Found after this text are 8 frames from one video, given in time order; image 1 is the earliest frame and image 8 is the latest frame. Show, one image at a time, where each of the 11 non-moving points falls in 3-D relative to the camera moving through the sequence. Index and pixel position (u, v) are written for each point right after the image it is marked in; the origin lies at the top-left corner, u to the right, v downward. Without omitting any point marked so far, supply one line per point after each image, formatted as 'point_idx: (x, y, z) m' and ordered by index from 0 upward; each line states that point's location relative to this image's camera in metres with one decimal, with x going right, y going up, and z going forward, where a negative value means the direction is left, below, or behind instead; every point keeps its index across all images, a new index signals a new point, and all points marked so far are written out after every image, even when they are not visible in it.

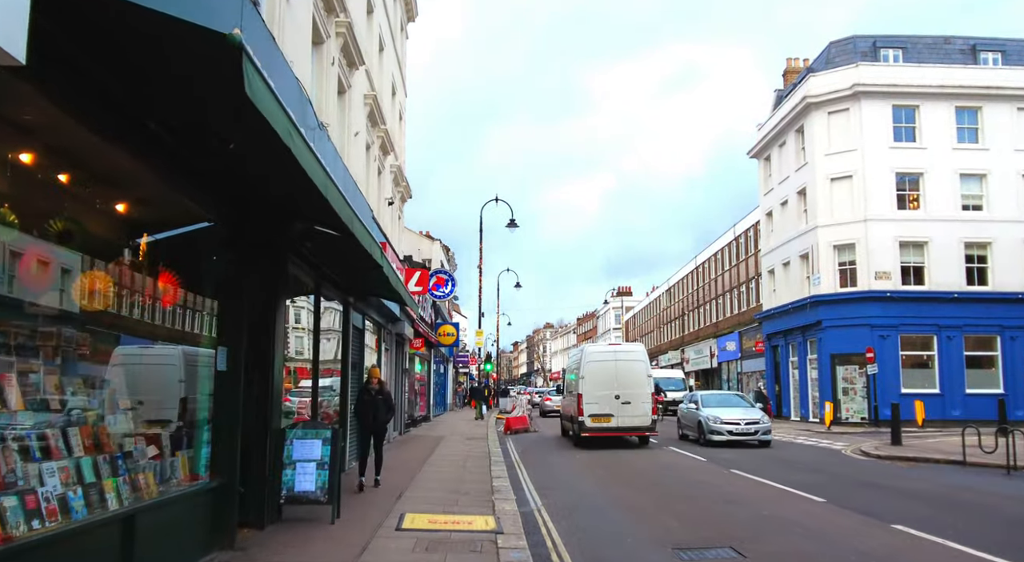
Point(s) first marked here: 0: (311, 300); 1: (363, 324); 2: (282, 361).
0: (-3.2, -0.3, +11.1) m
1: (-3.1, -1.0, +15.1) m
2: (-2.8, -0.9, +8.7) m
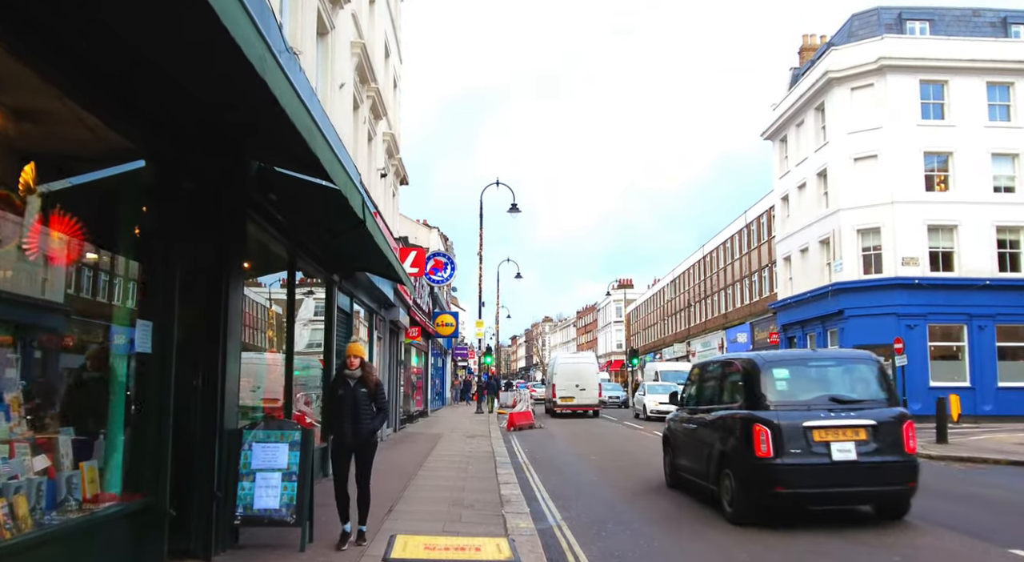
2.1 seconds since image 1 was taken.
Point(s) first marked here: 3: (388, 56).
0: (-3.0, 0.0, +9.2) m
1: (-3.0, -0.5, +13.2) m
2: (-2.7, -0.6, +6.9) m
3: (-3.2, +5.8, +18.4) m
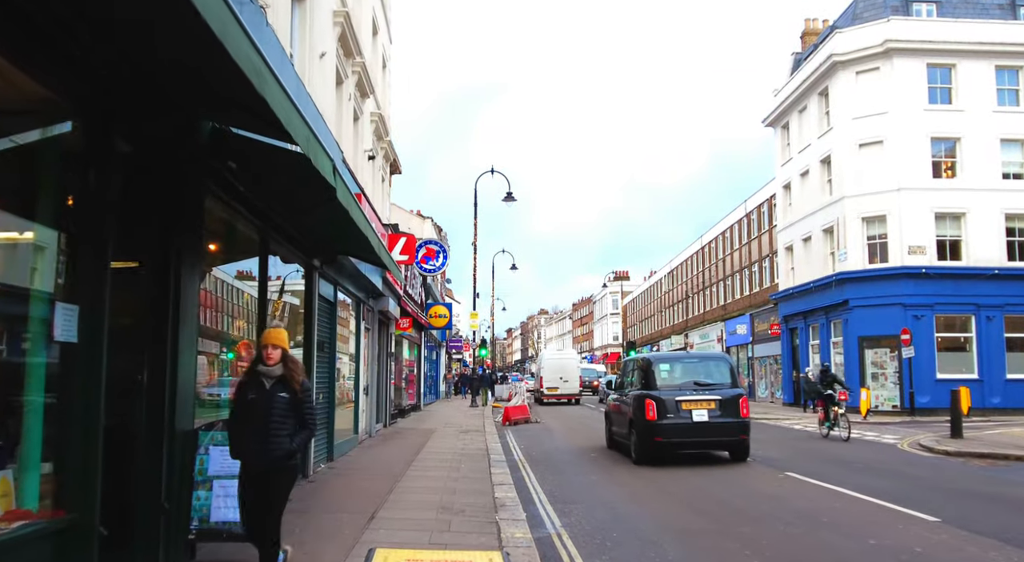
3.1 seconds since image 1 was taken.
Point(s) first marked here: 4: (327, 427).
0: (-3.1, +0.2, +8.4) m
1: (-3.1, -0.3, +12.4) m
2: (-2.7, -0.4, +6.0) m
3: (-3.3, +6.1, +17.5) m
4: (-3.1, -2.4, +11.8) m
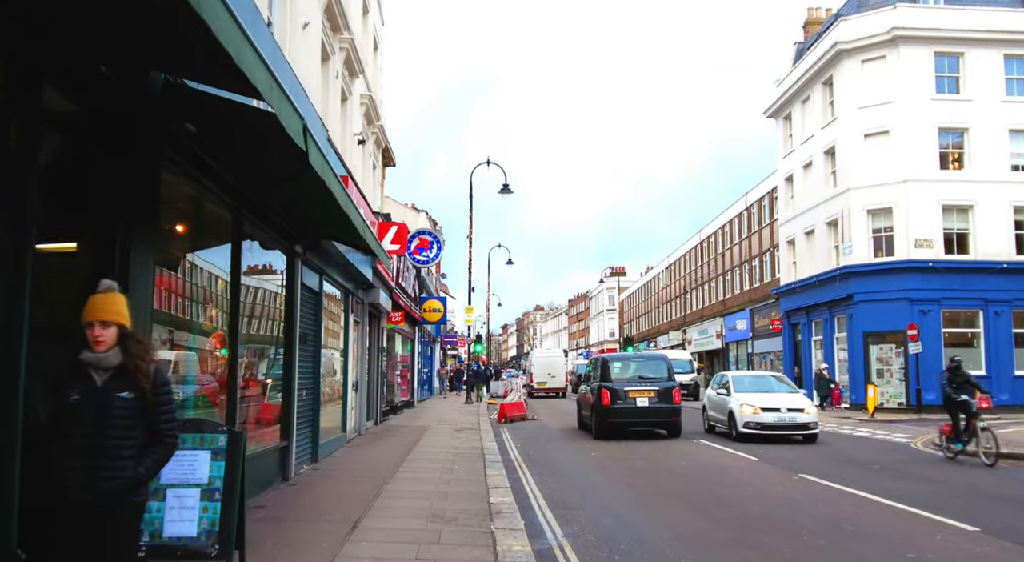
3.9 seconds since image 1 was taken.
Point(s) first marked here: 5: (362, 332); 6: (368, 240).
0: (-3.1, +0.4, +7.6) m
1: (-3.1, -0.1, +11.6) m
2: (-2.7, -0.3, +5.3) m
3: (-3.4, +6.3, +16.7) m
4: (-3.1, -2.2, +11.1) m
5: (-3.4, -1.2, +16.0) m
6: (-2.0, +0.6, +9.8) m
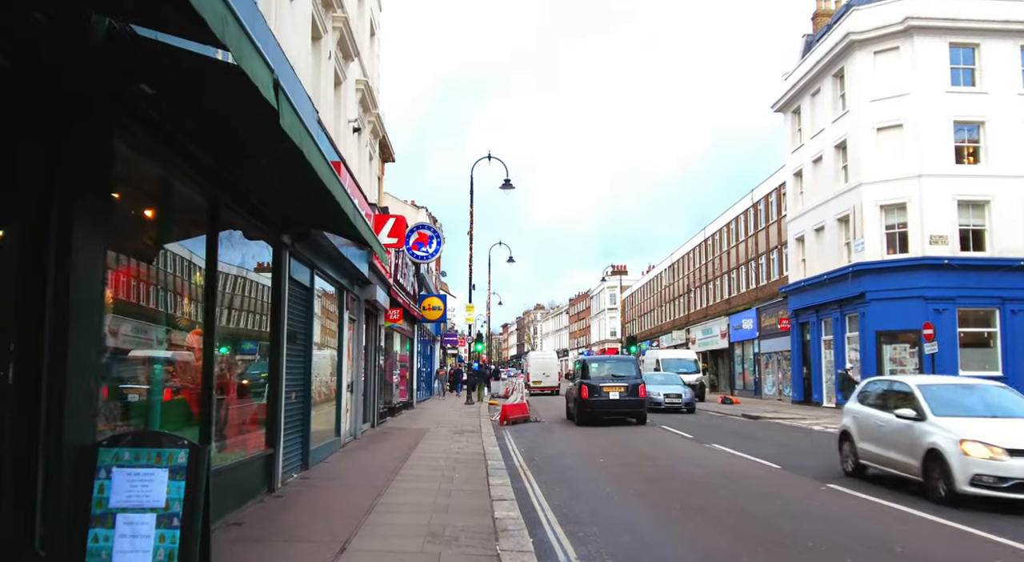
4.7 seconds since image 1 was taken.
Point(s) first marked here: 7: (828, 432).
0: (-3.0, +0.5, +6.8) m
1: (-3.1, 0.0, +10.8) m
2: (-2.6, -0.2, +4.5) m
3: (-3.3, +6.4, +15.9) m
4: (-3.1, -2.1, +10.3) m
5: (-3.3, -1.1, +15.2) m
6: (-1.9, +0.7, +9.0) m
7: (+7.9, -3.8, +17.7) m
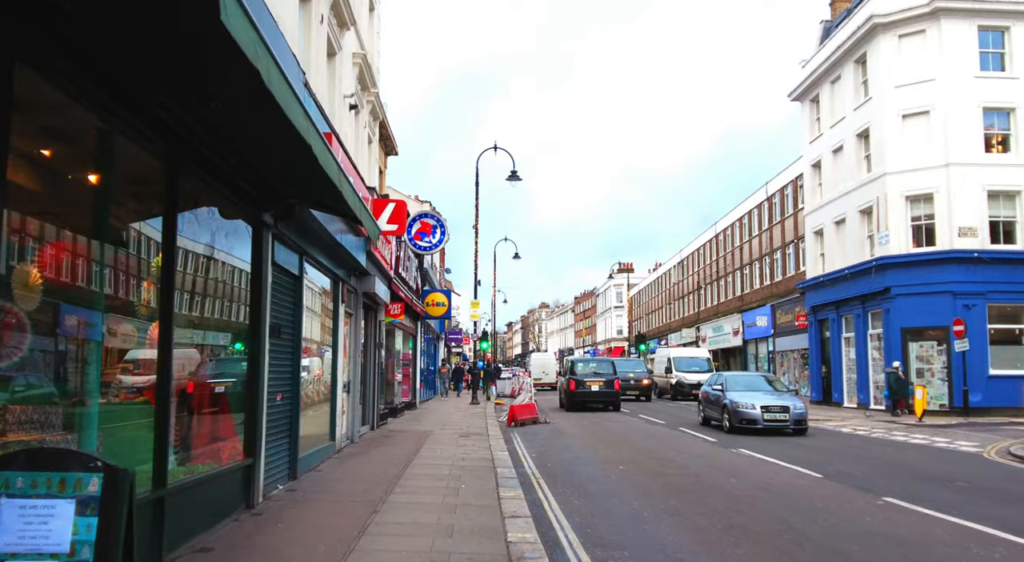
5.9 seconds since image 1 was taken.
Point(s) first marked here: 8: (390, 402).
0: (-2.9, +0.6, +5.7) m
1: (-2.9, +0.1, +9.7) m
2: (-2.5, 0.0, +3.4) m
3: (-3.1, +6.6, +14.8) m
4: (-2.9, -2.0, +9.2) m
5: (-3.1, -0.9, +14.1) m
6: (-1.8, +0.8, +7.9) m
7: (+8.1, -3.6, +16.5) m
8: (-3.4, -3.3, +19.6) m
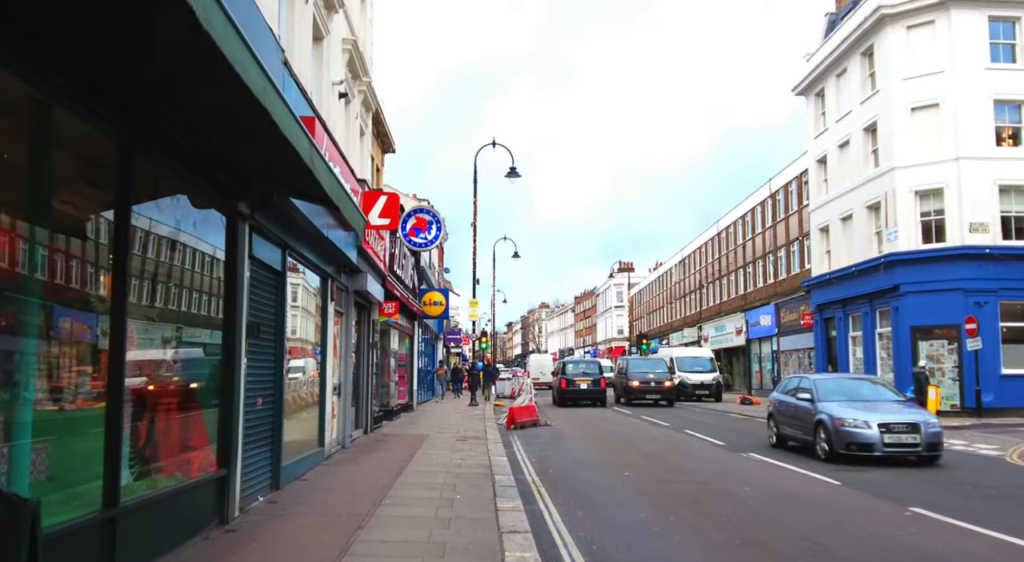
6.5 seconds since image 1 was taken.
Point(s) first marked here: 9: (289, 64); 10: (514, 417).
0: (-2.9, +0.7, +5.1) m
1: (-2.9, +0.2, +9.1) m
2: (-2.5, 0.0, +2.8) m
3: (-3.2, +6.6, +14.2) m
4: (-2.9, -1.9, +8.6) m
5: (-3.1, -0.8, +13.5) m
6: (-1.8, +0.9, +7.3) m
7: (+8.1, -3.5, +15.9) m
8: (-3.4, -3.3, +18.9) m
9: (-2.6, +2.5, +8.2) m
10: (+0.1, -3.7, +19.2) m
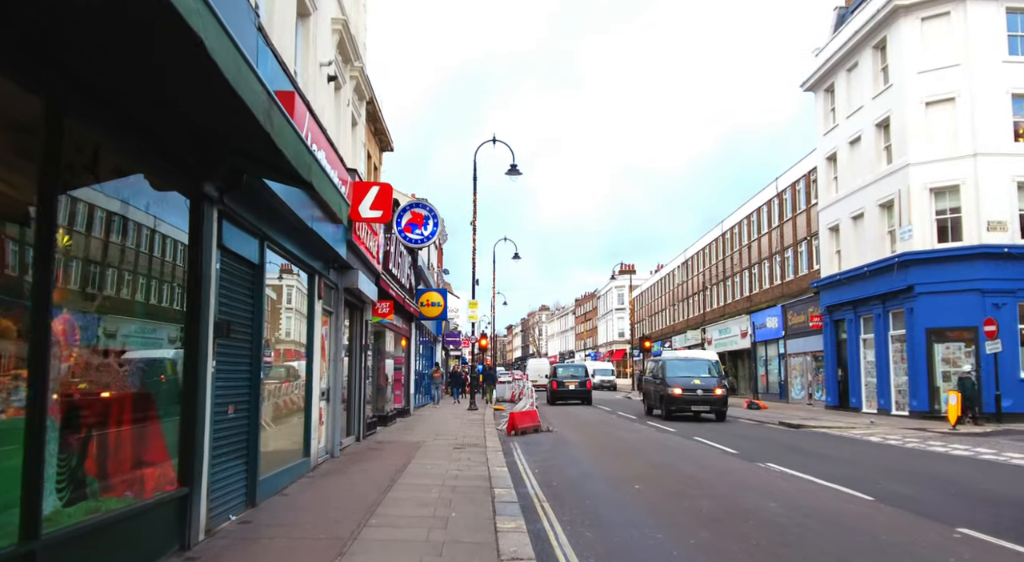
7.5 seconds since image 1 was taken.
0: (-2.9, +0.8, +4.3) m
1: (-2.9, +0.2, +8.3) m
2: (-2.5, +0.1, +1.9) m
3: (-3.1, +6.6, +13.4) m
4: (-2.9, -1.9, +7.7) m
5: (-3.1, -0.8, +12.7) m
6: (-1.8, +0.9, +6.5) m
7: (+8.1, -3.5, +15.1) m
8: (-3.4, -3.3, +18.1) m
9: (-2.5, +2.5, +7.4) m
10: (+0.1, -3.6, +18.3) m
